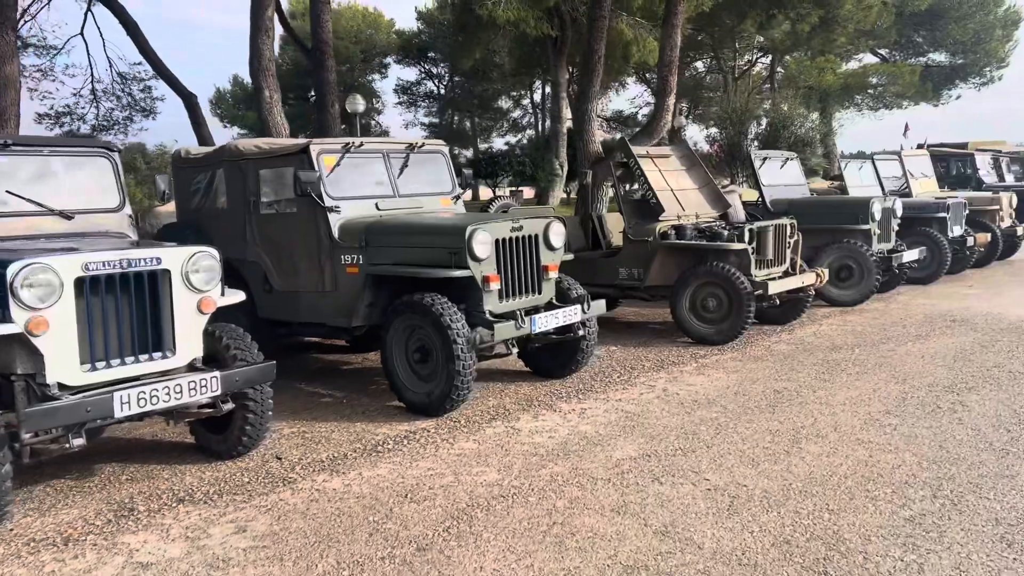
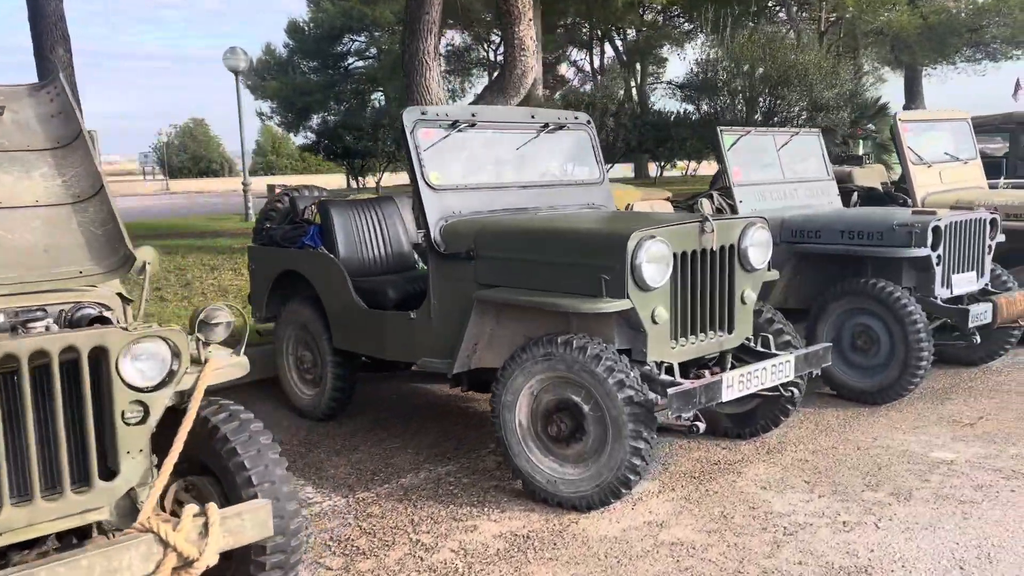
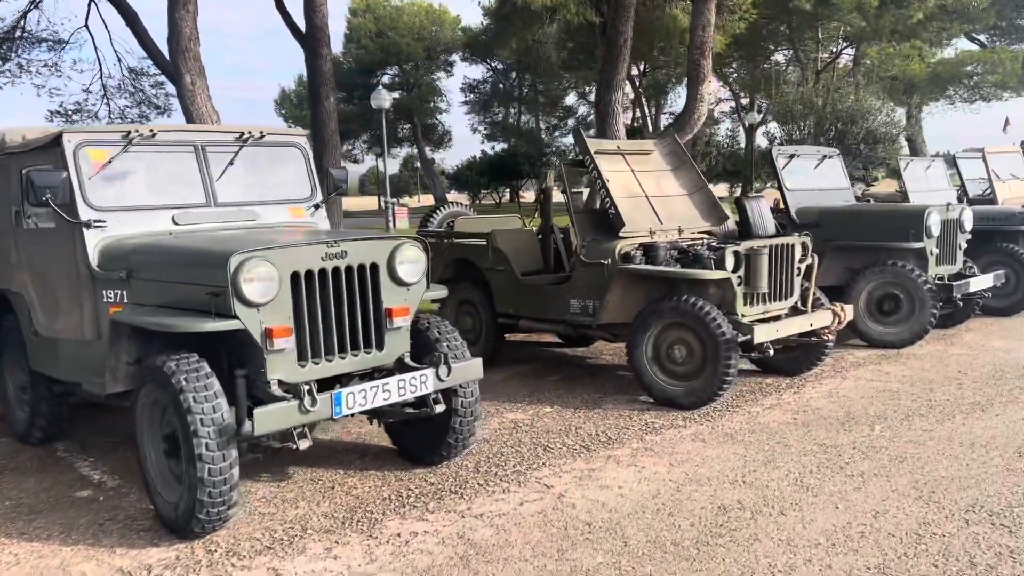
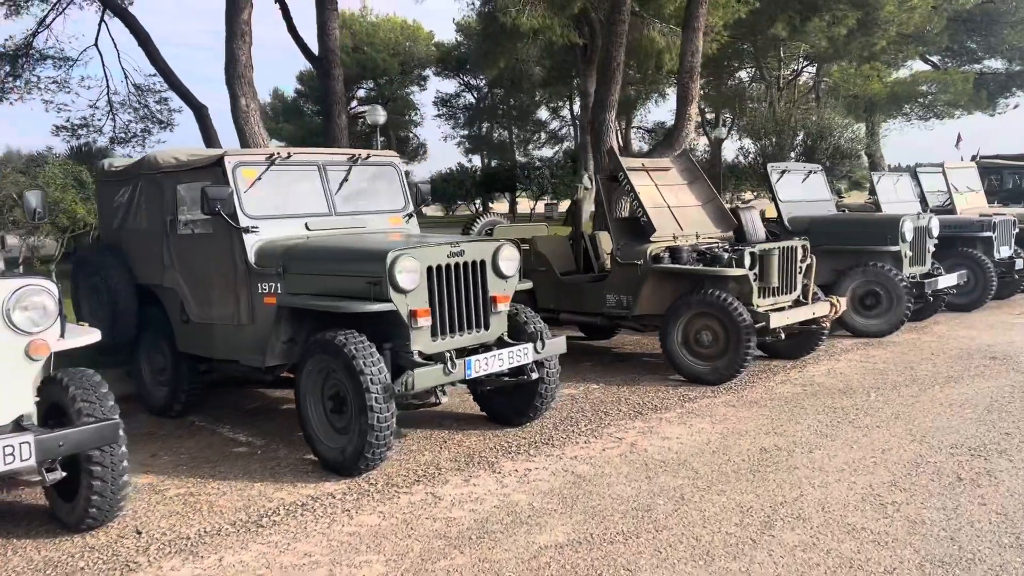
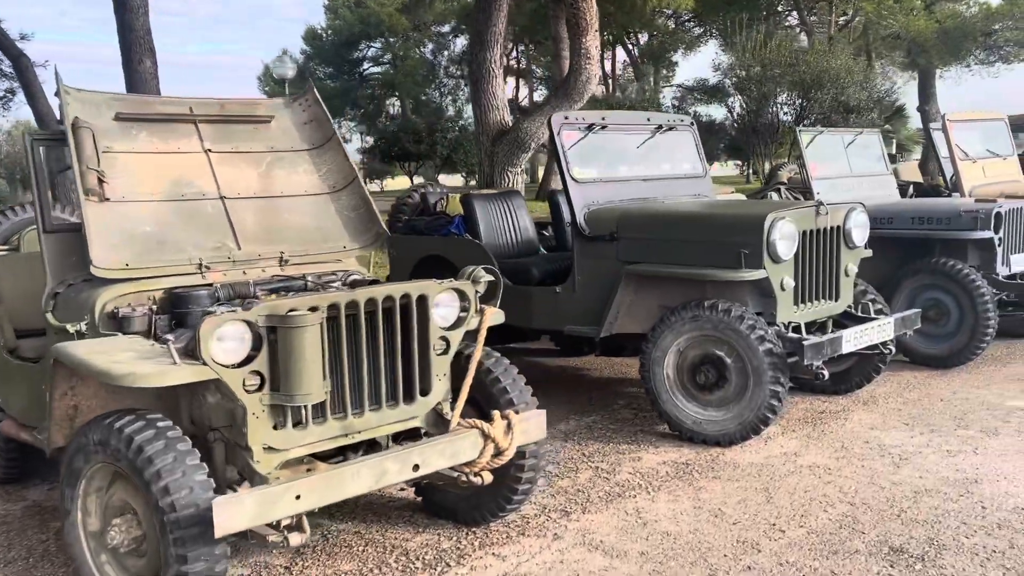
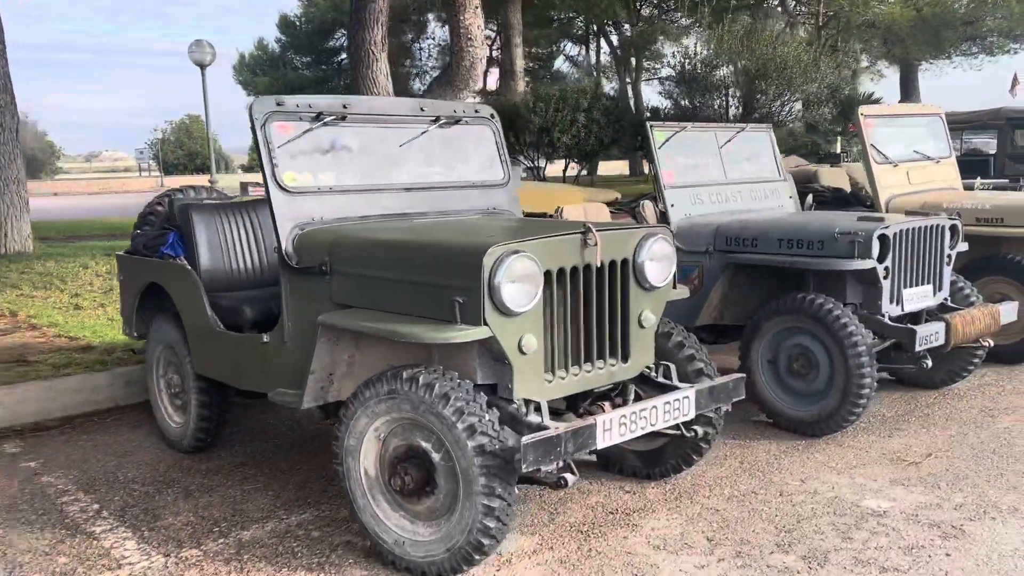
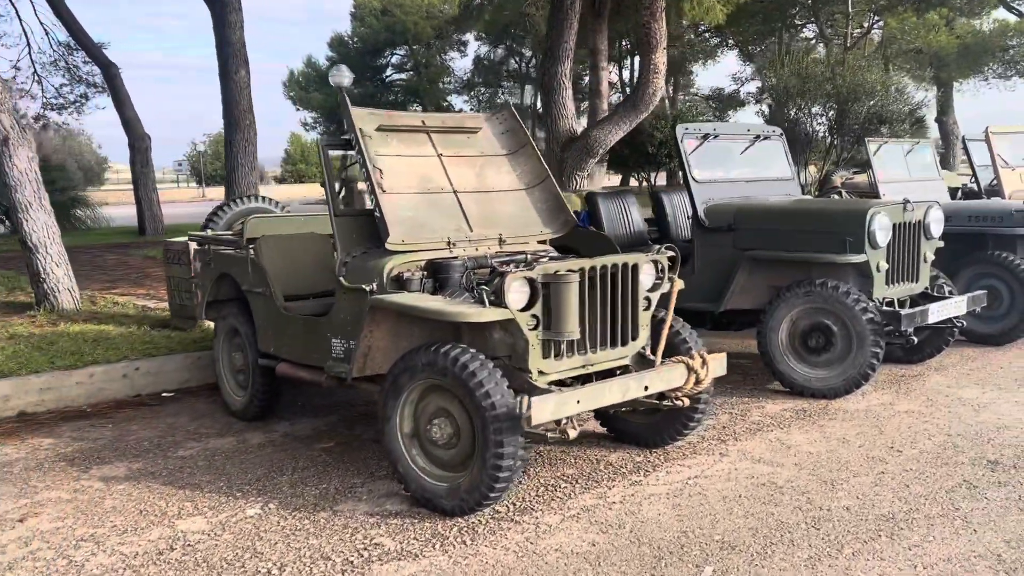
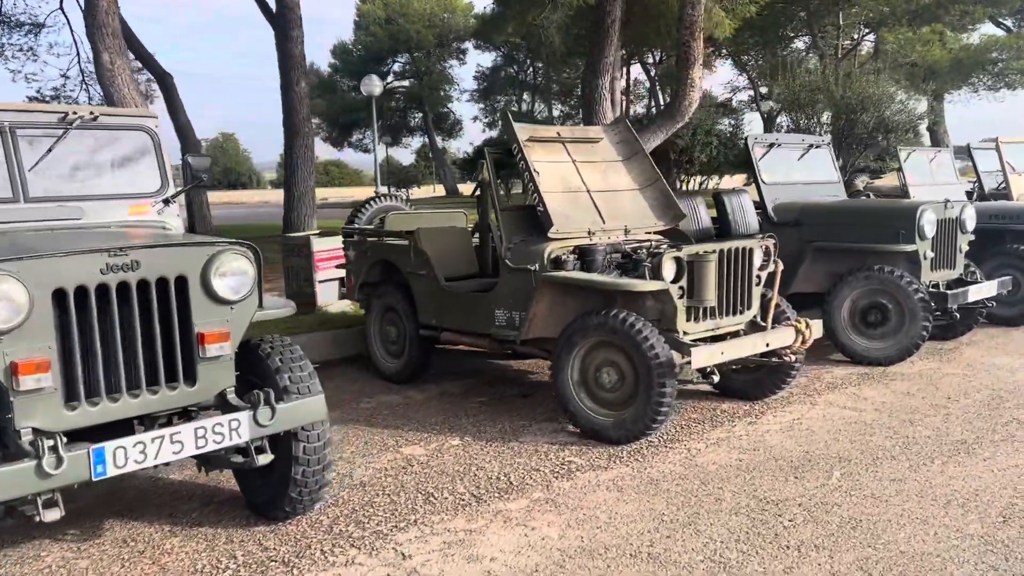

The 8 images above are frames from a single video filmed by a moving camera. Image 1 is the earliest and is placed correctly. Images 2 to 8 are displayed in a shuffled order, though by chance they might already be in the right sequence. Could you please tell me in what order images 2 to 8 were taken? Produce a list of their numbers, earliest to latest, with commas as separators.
4, 3, 8, 7, 5, 2, 6
